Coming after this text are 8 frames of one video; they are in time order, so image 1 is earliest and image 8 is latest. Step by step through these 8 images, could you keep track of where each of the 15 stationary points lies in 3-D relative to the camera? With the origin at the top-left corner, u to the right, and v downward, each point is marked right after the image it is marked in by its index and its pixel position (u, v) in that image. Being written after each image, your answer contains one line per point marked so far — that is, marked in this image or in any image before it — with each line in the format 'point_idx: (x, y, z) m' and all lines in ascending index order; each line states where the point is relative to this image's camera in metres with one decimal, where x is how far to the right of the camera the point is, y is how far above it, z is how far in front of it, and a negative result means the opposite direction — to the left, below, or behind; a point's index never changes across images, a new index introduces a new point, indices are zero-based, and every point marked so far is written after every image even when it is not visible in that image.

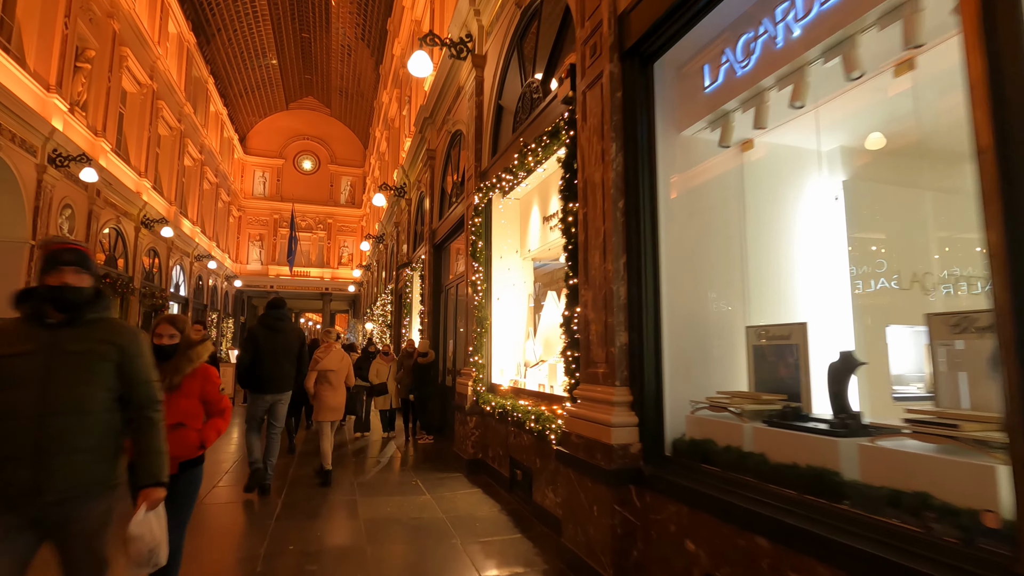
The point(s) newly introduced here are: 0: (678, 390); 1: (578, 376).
0: (+1.0, -0.6, +3.2) m
1: (+0.5, -0.6, +3.8) m
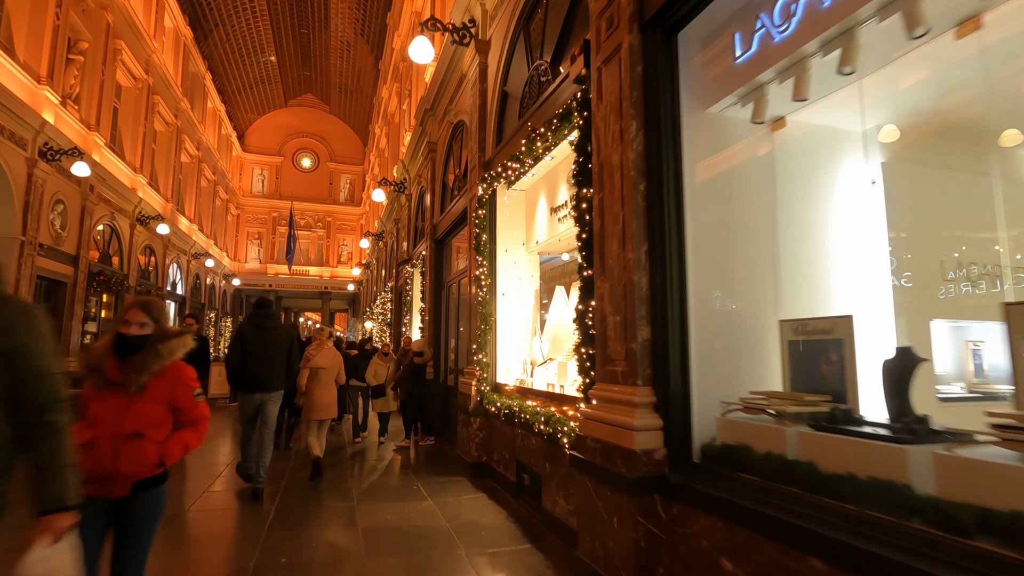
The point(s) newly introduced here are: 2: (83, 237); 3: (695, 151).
0: (+1.0, -0.6, +2.9) m
1: (+0.5, -0.6, +3.5) m
2: (-10.3, +1.2, +13.2) m
3: (+1.0, +0.8, +3.1) m
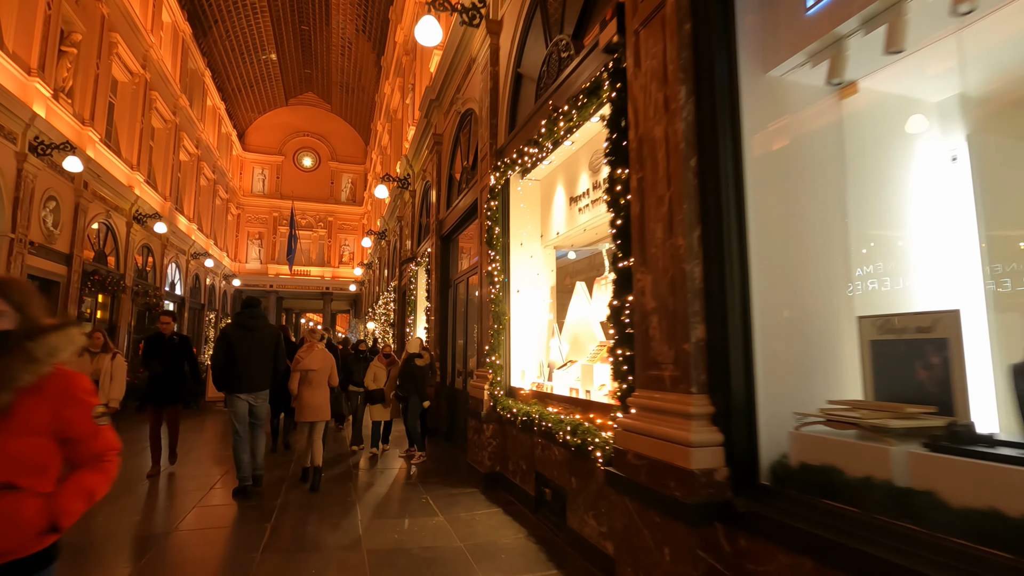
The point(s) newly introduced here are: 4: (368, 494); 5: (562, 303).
0: (+1.2, -0.5, +2.5) m
1: (+0.7, -0.5, +3.1) m
2: (-10.2, +1.2, +12.8) m
3: (+1.2, +0.8, +2.7) m
4: (-1.4, -2.0, +5.2) m
5: (+0.5, -0.1, +5.3) m
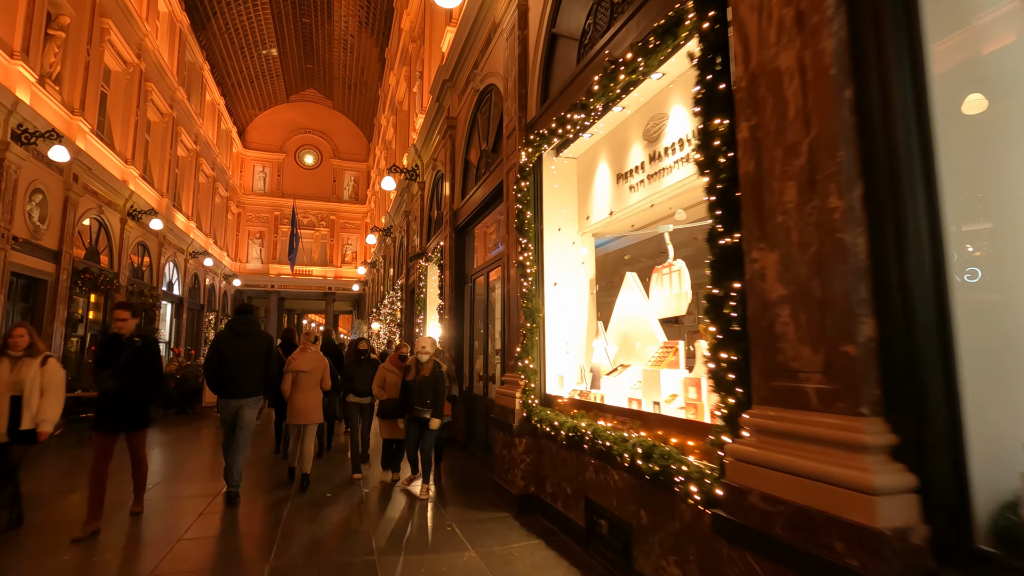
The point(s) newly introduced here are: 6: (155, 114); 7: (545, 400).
0: (+1.5, -0.4, +1.7) m
1: (+1.0, -0.5, +2.3) m
2: (-9.8, +1.2, +12.0) m
3: (+1.5, +0.9, +1.9) m
4: (-1.0, -1.9, +4.4) m
5: (+0.8, -0.1, +4.6) m
6: (-11.7, +5.7, +17.9) m
7: (+0.3, -1.0, +4.8) m
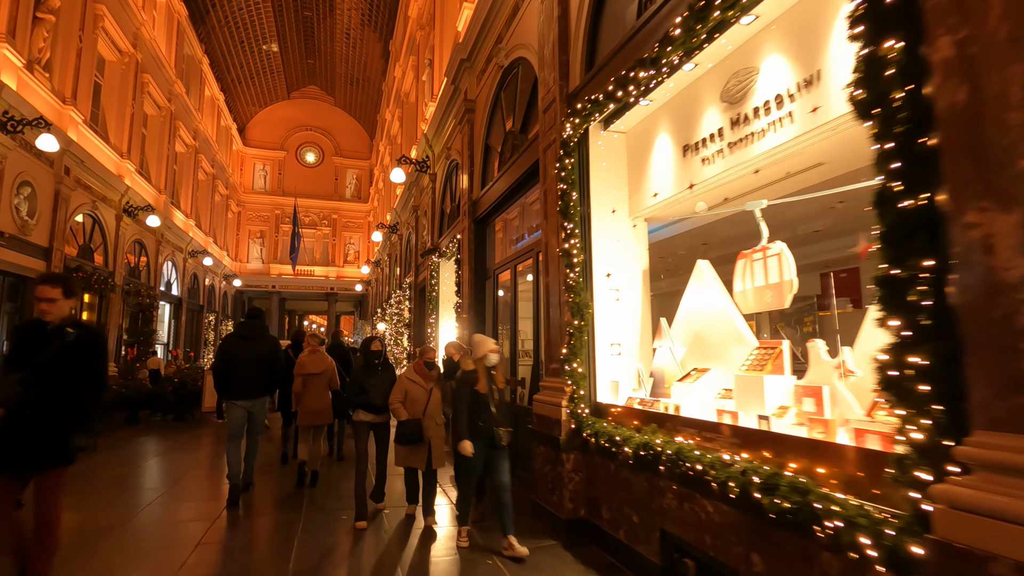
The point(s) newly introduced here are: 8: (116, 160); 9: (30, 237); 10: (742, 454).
0: (+1.8, -0.4, +1.1) m
1: (+1.3, -0.4, +1.7) m
2: (-9.5, +1.3, +11.4) m
3: (+1.8, +1.0, +1.3) m
4: (-0.7, -1.8, +3.8) m
5: (+1.1, 0.0, +3.9) m
6: (-11.4, +5.7, +17.3) m
7: (+0.6, -0.9, +4.2) m
8: (-10.5, +3.4, +14.5) m
9: (-9.3, +1.0, +10.5) m
10: (+1.2, -0.8, +2.7) m
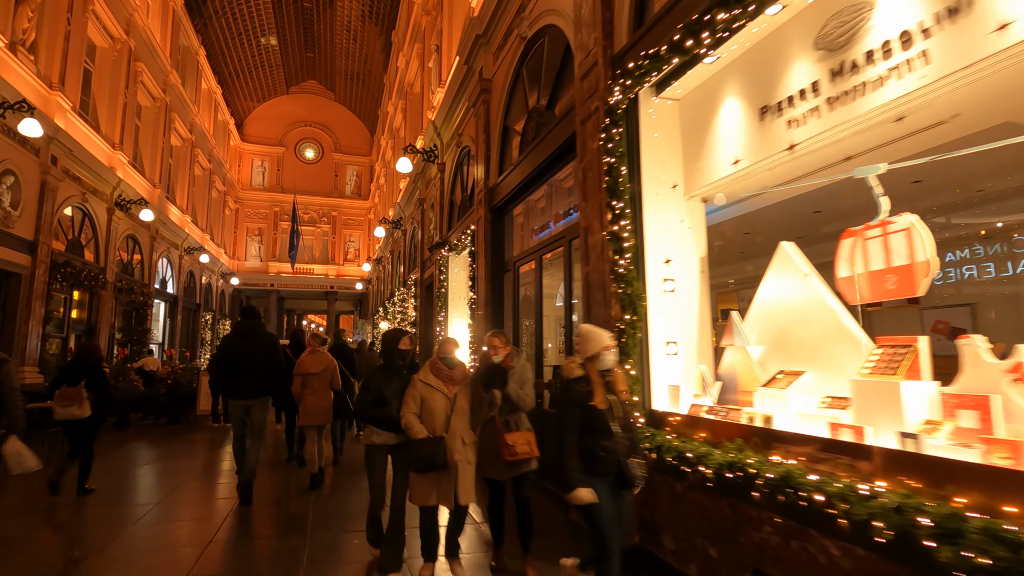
0: (+2.1, -0.3, +0.5) m
1: (+1.6, -0.3, +1.1) m
2: (-9.3, +1.3, +10.8) m
3: (+2.1, +1.0, +0.7) m
4: (-0.4, -1.8, +3.2) m
5: (+1.4, +0.1, +3.3) m
6: (-11.2, +5.8, +16.6) m
7: (+0.9, -0.9, +3.6) m
8: (-10.3, +3.5, +13.8) m
9: (-9.0, +1.0, +9.8) m
10: (+1.4, -0.8, +2.1) m
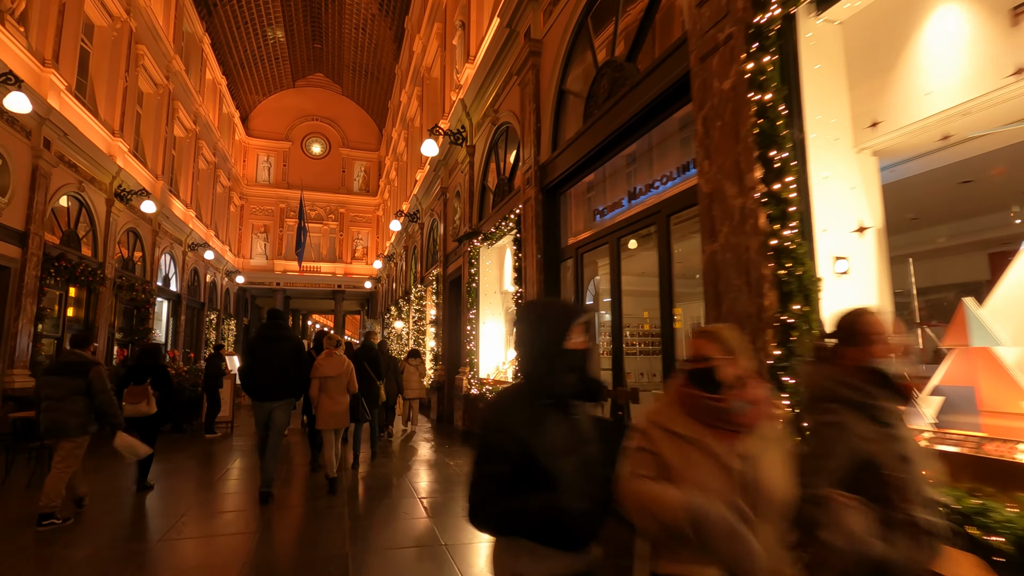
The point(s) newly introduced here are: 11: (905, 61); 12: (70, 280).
0: (+2.7, -0.2, -0.5) m
1: (+2.2, -0.2, +0.1) m
2: (-8.6, +1.4, +9.8) m
3: (+2.7, +1.1, -0.3) m
4: (+0.2, -1.7, +2.2) m
5: (+2.0, +0.2, +2.4) m
6: (-10.5, +5.9, +15.7) m
7: (+1.5, -0.8, +2.6) m
8: (-9.6, +3.5, +12.9) m
9: (-8.4, +1.1, +8.9) m
10: (+2.0, -0.7, +1.2) m
11: (+1.9, +1.0, +2.7) m
12: (-8.7, +0.2, +10.7) m
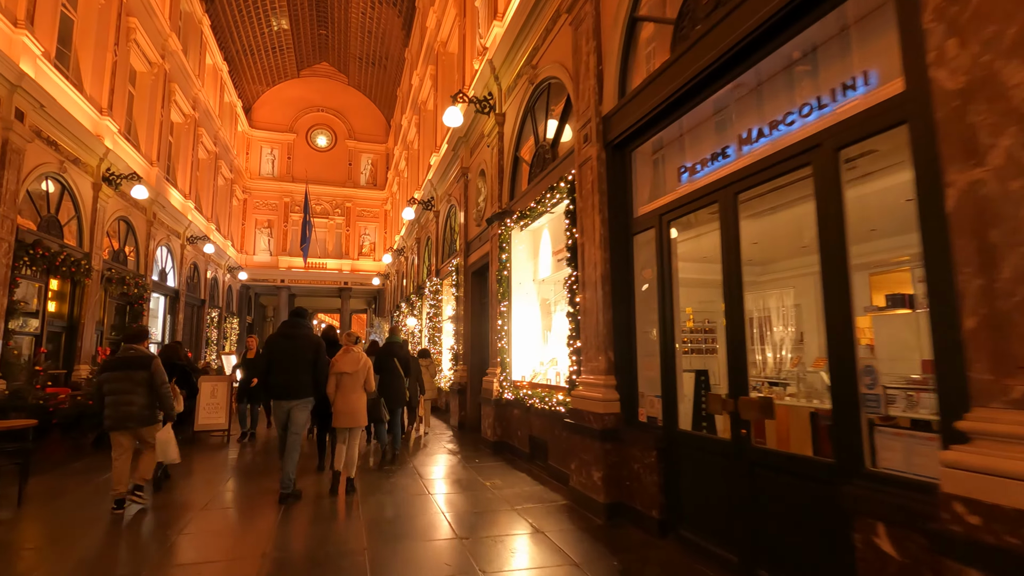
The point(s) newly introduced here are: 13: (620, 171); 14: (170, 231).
0: (+3.2, 0.0, -1.8) m
1: (+2.7, 0.0, -1.1) m
2: (-8.1, +1.6, +8.7) m
3: (+3.2, +1.3, -1.6) m
4: (+0.7, -1.5, +1.0) m
5: (+2.5, +0.3, +1.1) m
6: (-9.9, +6.0, +14.6) m
7: (+2.0, -0.6, +1.3) m
8: (-9.0, +3.7, +11.7) m
9: (-7.8, +1.3, +7.7) m
10: (+2.5, -0.5, -0.1) m
11: (+2.4, +1.2, +1.4) m
12: (-8.1, +0.3, +9.6) m
13: (+1.0, +1.1, +5.0) m
14: (-10.6, +1.7, +16.9) m
